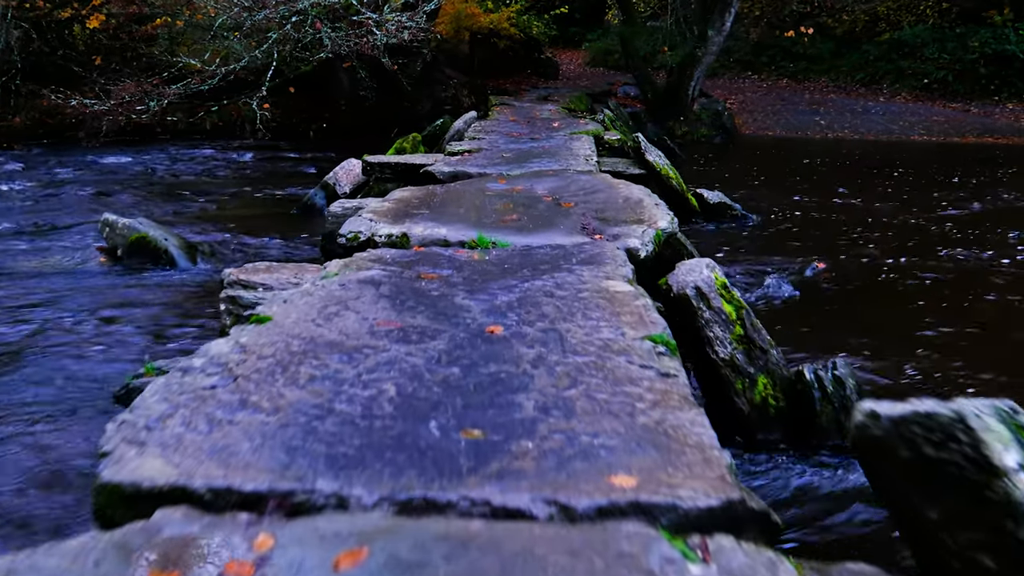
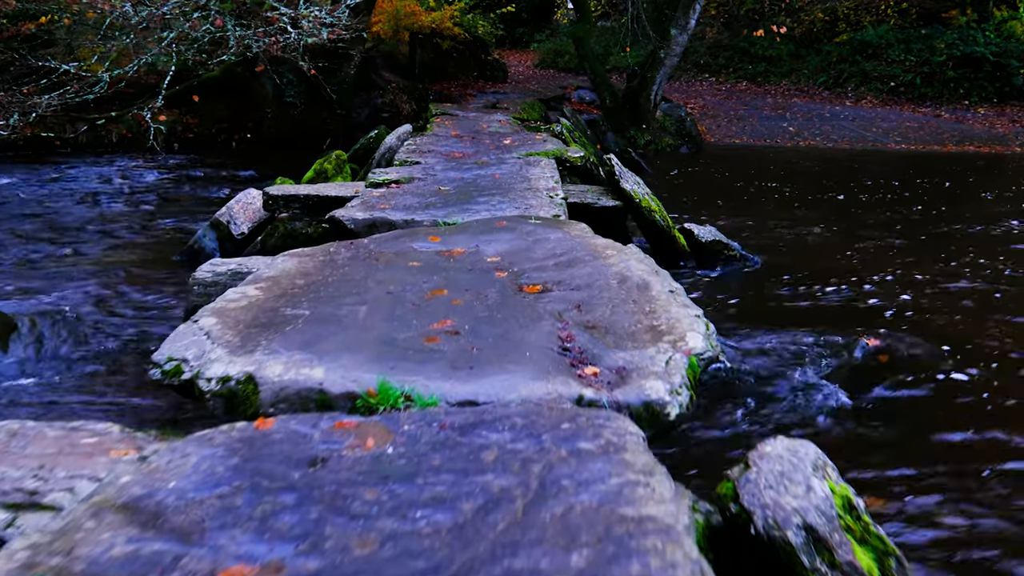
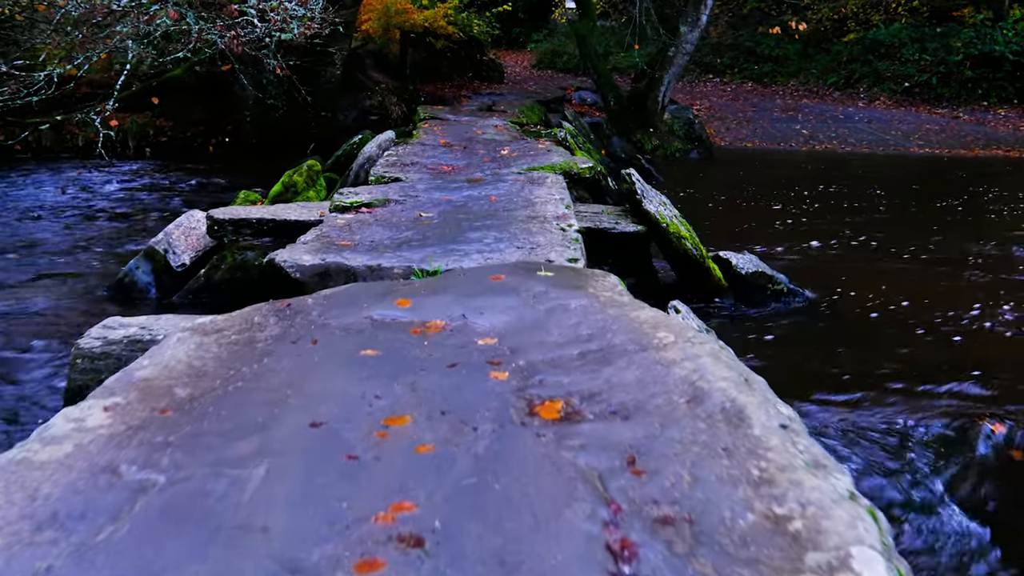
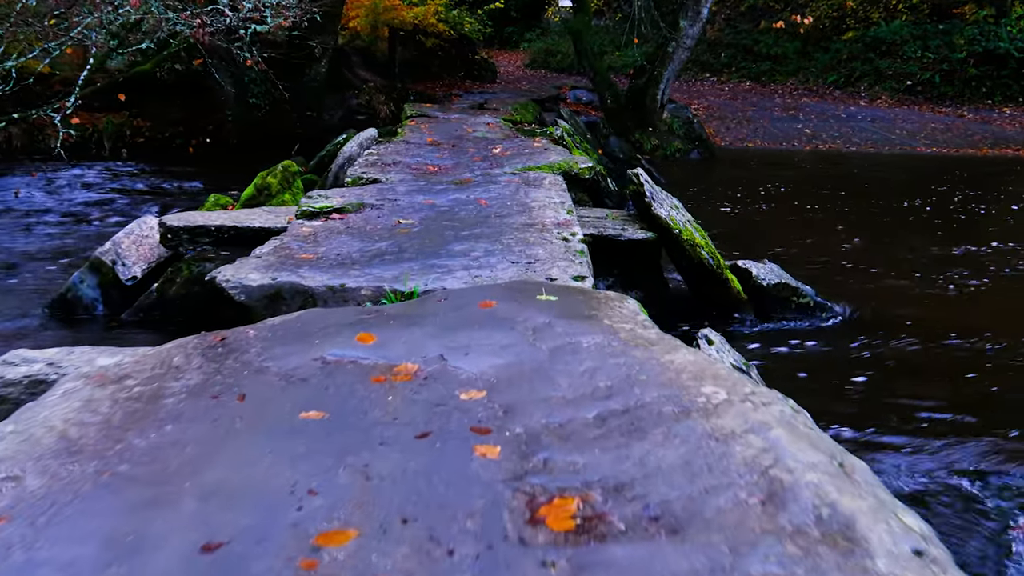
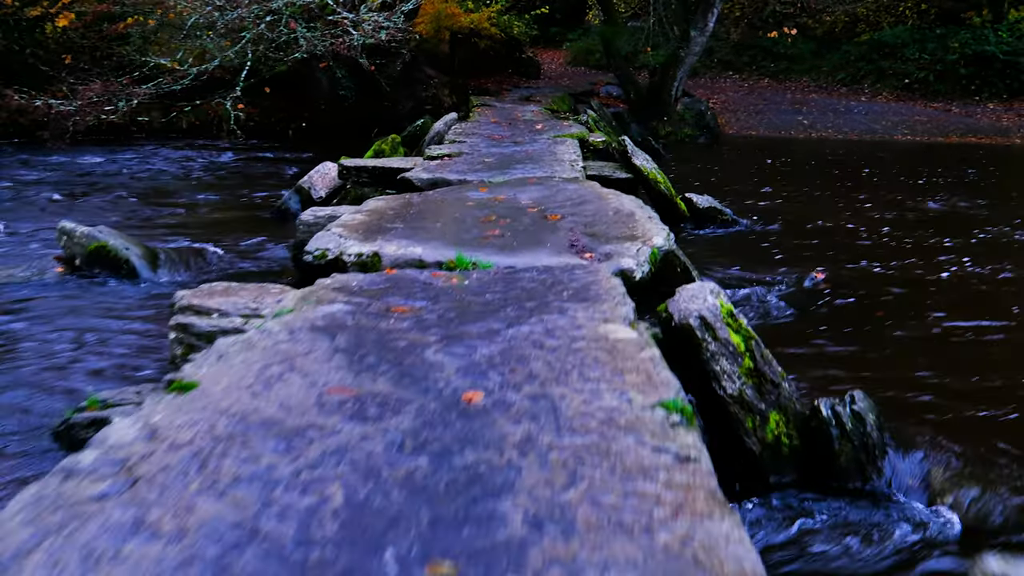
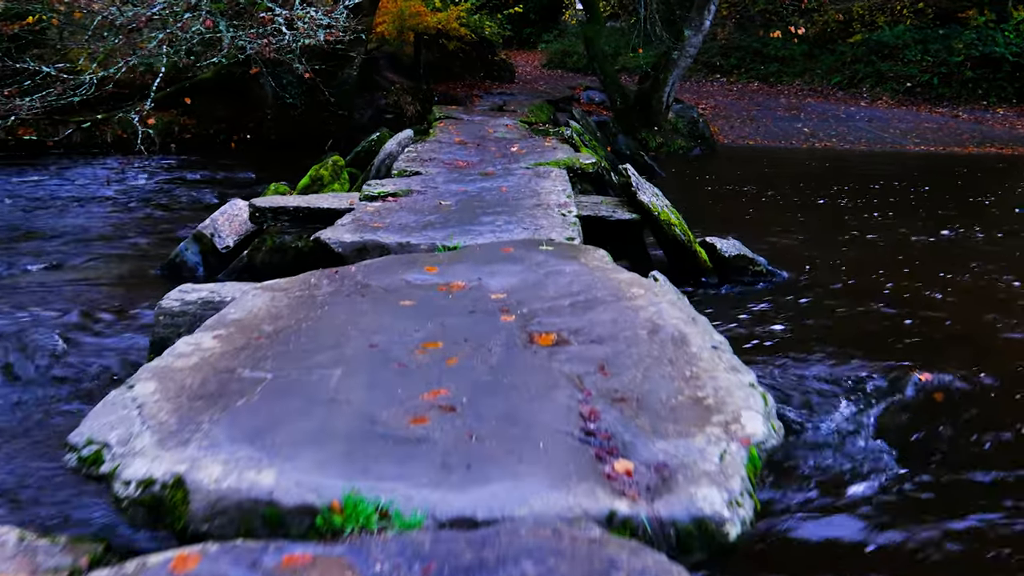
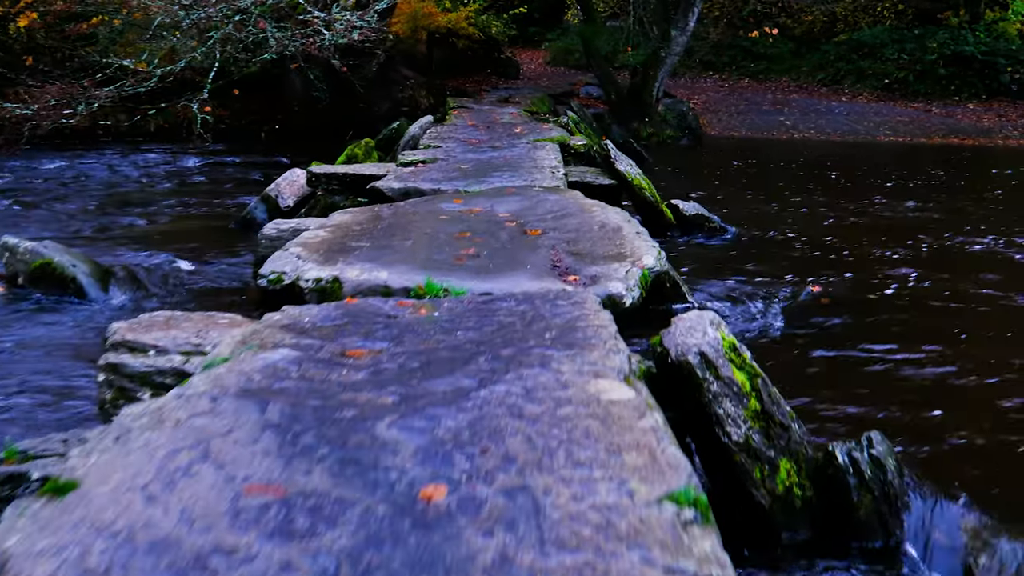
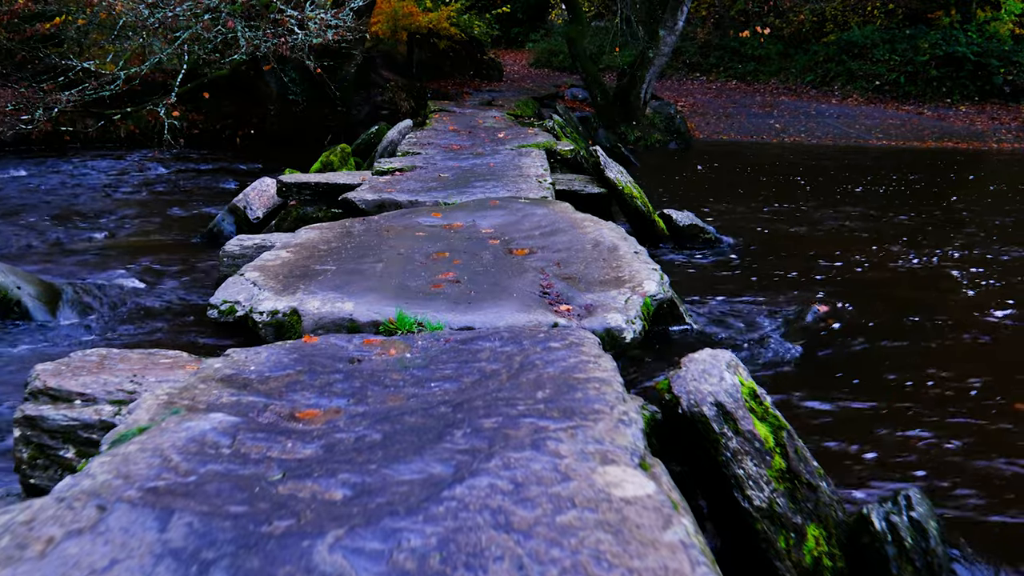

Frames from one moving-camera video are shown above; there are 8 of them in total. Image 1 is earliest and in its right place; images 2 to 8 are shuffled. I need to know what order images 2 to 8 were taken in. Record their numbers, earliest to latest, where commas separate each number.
5, 7, 8, 2, 6, 3, 4
